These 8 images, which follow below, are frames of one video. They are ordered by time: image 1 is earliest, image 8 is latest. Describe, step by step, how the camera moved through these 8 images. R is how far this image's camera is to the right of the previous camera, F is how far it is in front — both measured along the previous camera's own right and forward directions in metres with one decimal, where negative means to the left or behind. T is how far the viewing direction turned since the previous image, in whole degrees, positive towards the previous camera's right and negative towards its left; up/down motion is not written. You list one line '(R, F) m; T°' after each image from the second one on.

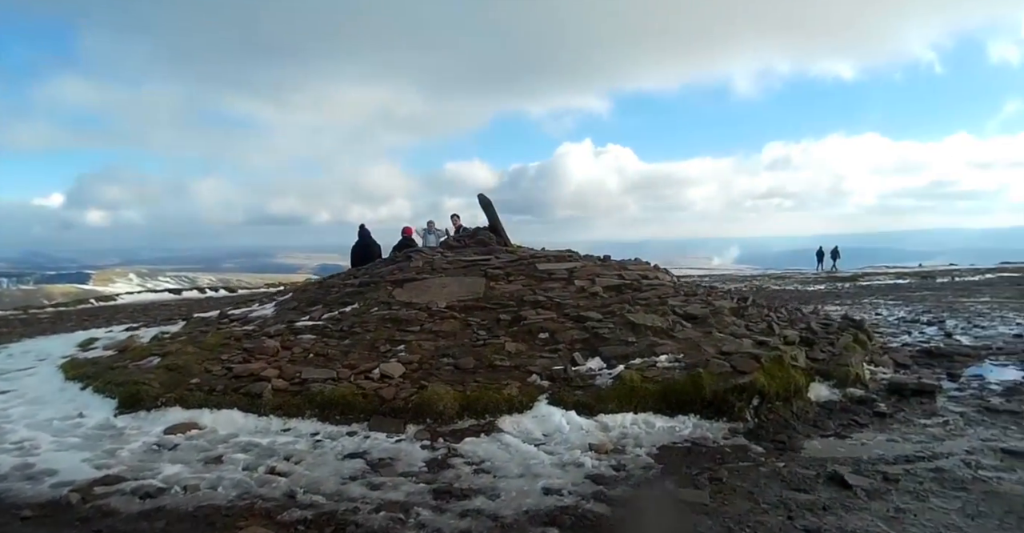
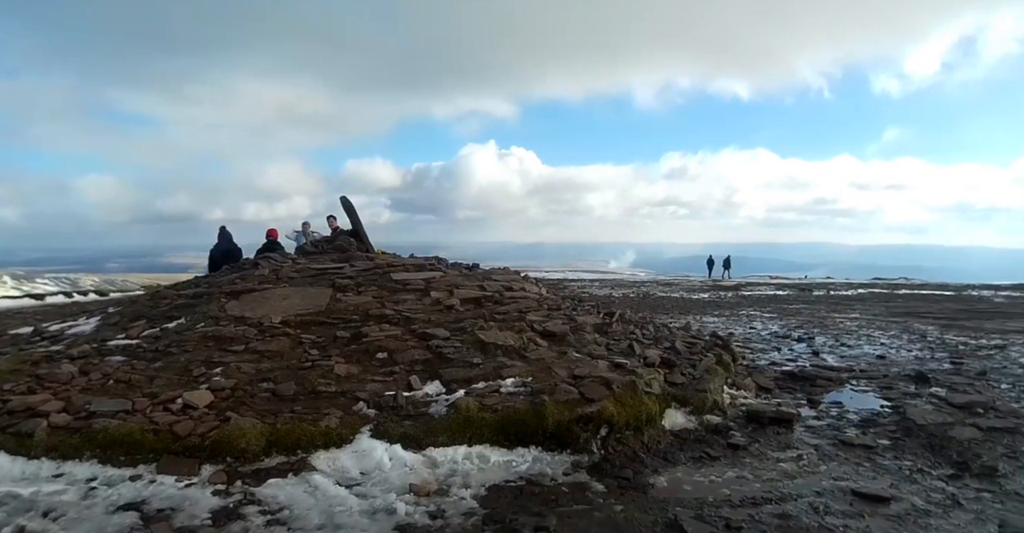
(+2.3, +1.9) m; +6°
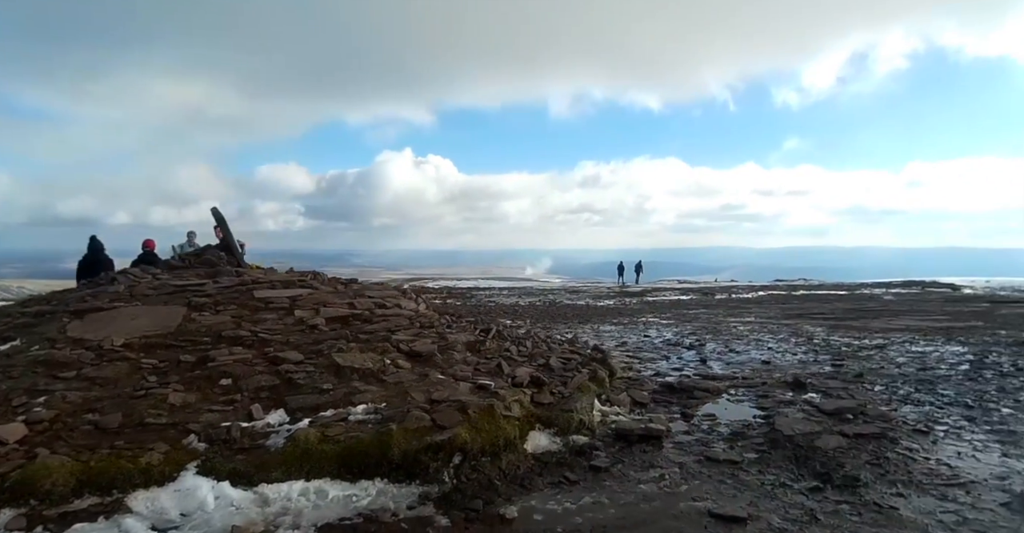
(+2.0, +1.1) m; +5°
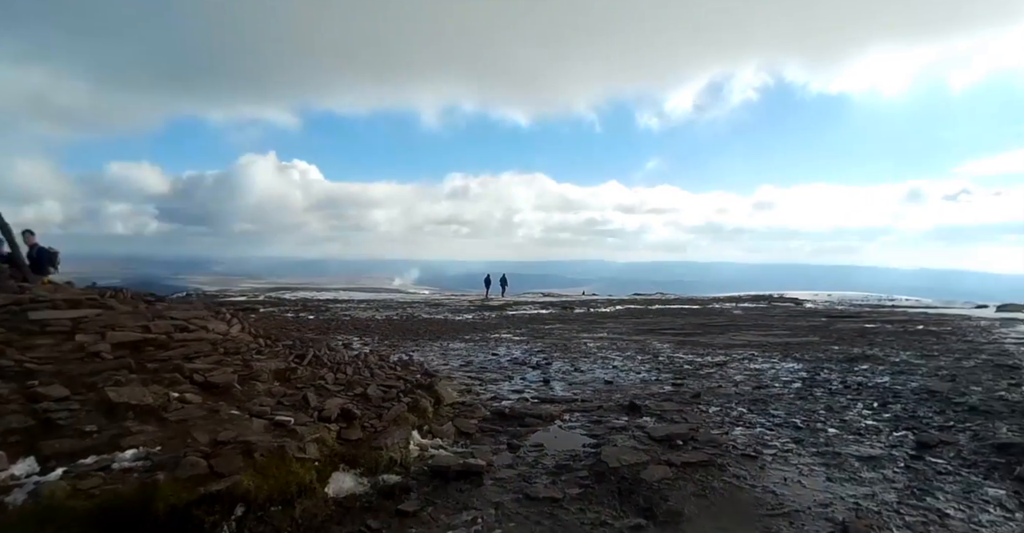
(+1.4, +1.3) m; +10°
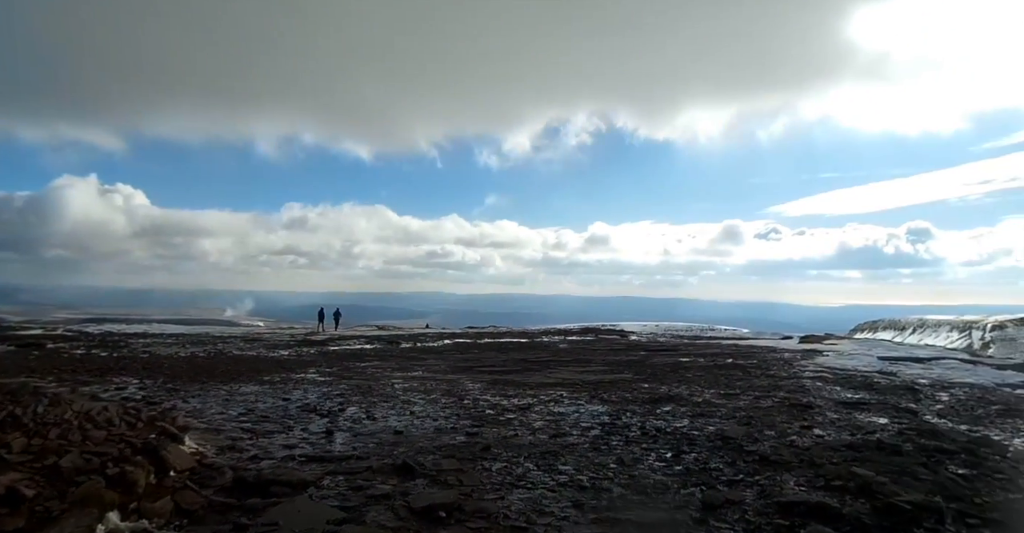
(+1.7, +1.7) m; +13°
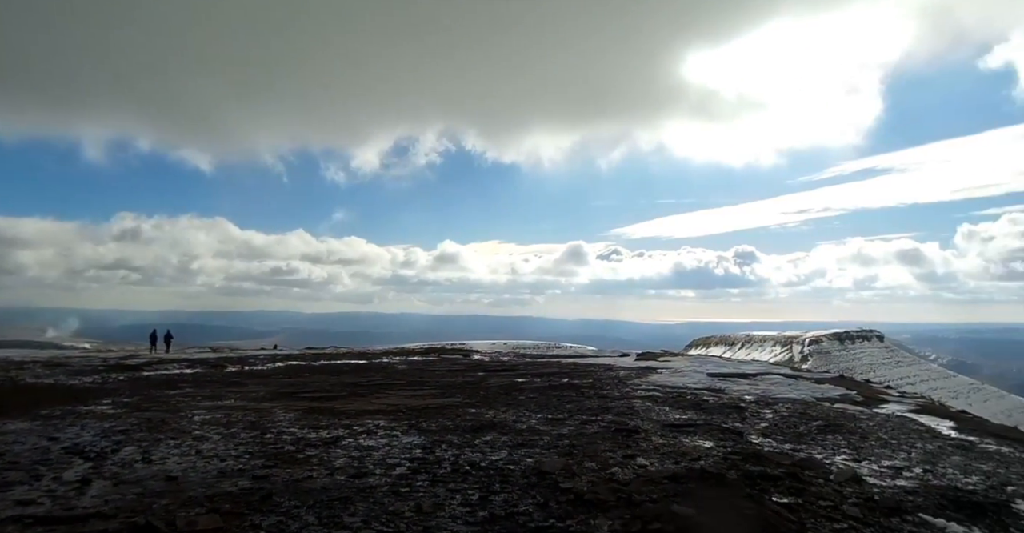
(+0.9, +1.3) m; +12°
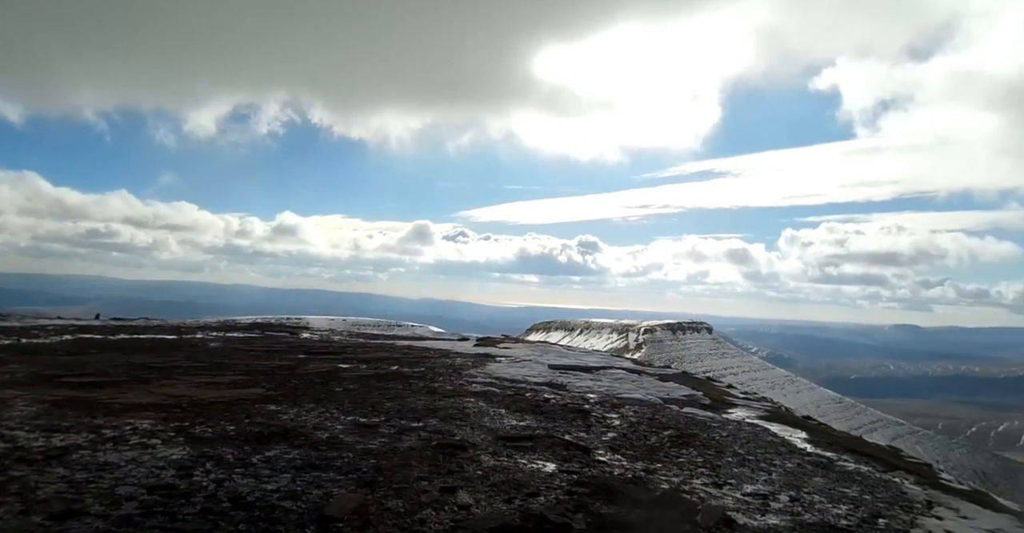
(+0.5, +1.7) m; +14°
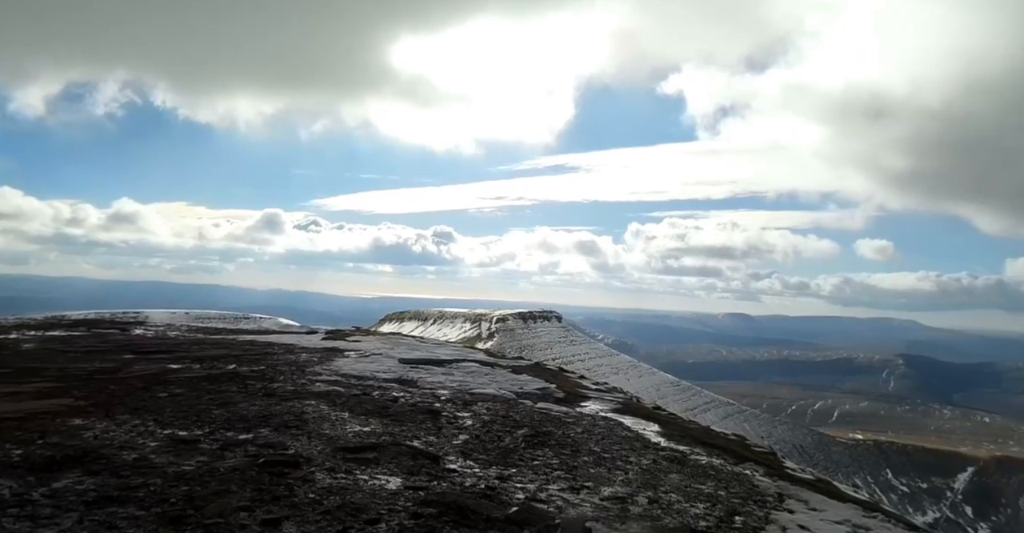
(+0.1, +0.7) m; +14°
